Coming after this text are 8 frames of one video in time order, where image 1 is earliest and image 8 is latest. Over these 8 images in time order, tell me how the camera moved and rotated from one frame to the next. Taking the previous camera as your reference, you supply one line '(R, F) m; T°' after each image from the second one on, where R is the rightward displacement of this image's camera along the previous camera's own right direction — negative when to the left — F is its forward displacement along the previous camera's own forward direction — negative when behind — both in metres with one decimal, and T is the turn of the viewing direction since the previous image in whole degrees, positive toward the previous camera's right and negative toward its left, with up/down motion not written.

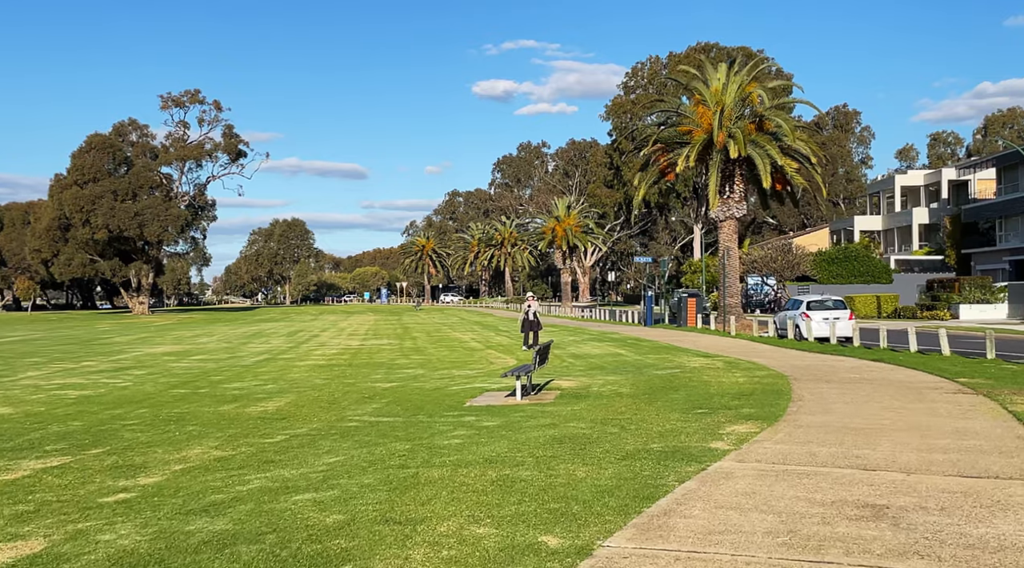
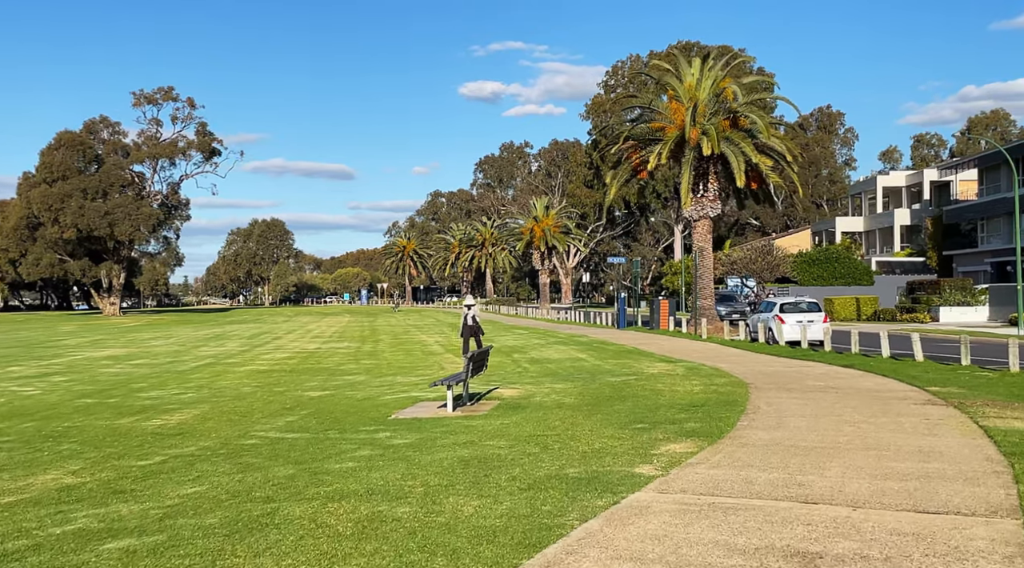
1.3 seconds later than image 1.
(+0.9, +1.3) m; +1°
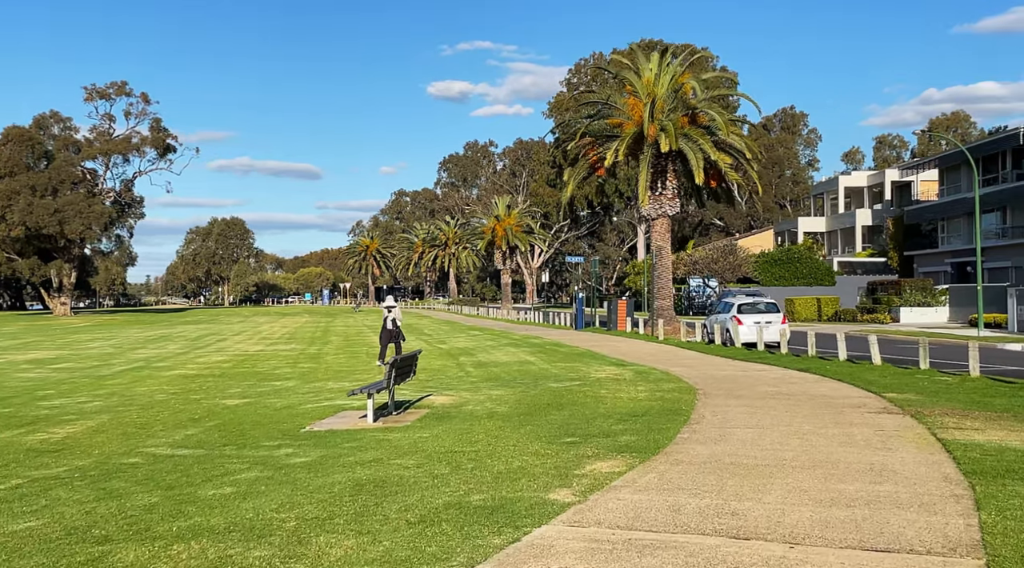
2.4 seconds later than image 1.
(+0.6, +1.1) m; +2°
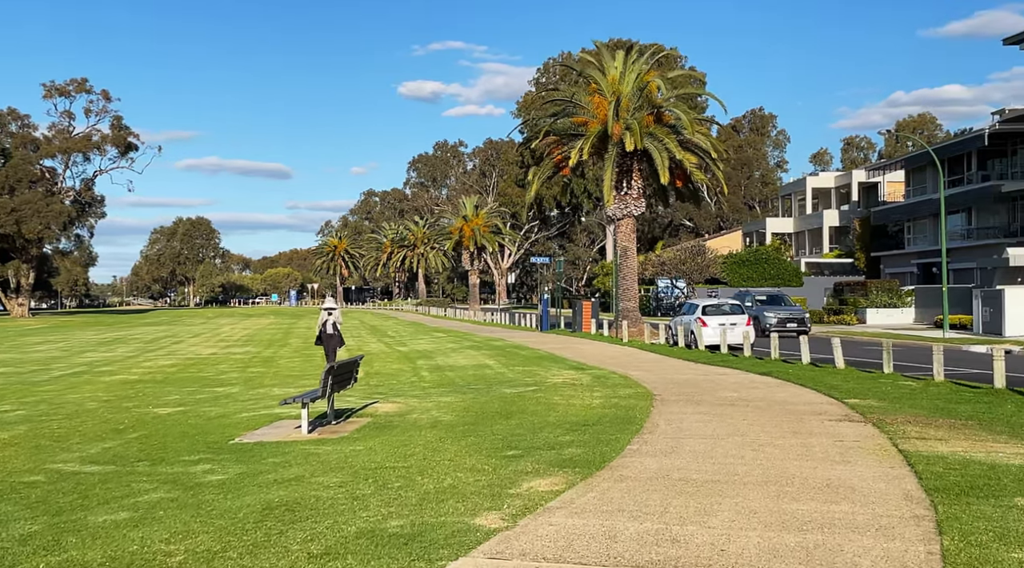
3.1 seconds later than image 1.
(+0.4, +0.7) m; +2°
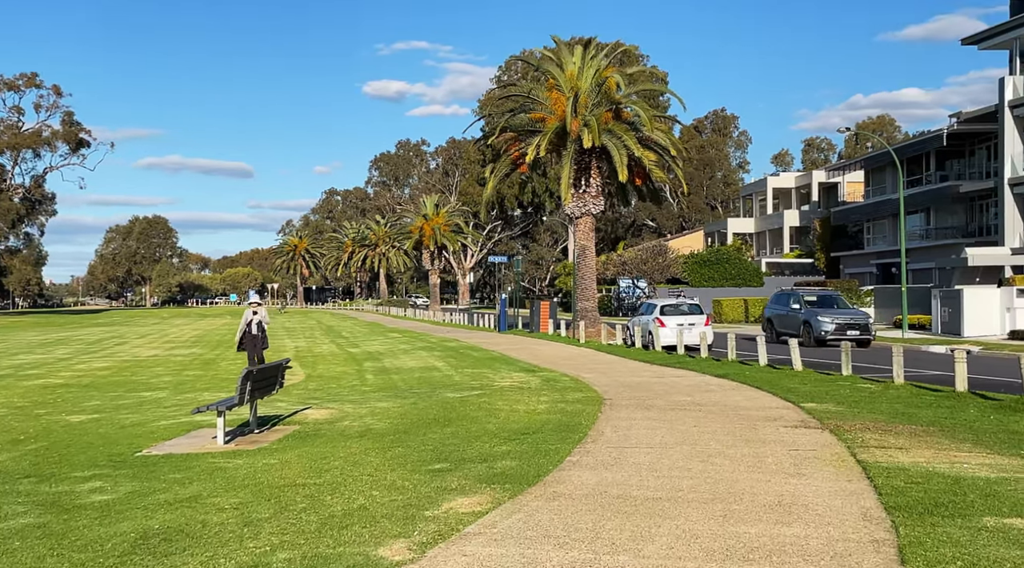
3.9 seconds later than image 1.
(+0.4, +0.8) m; +2°
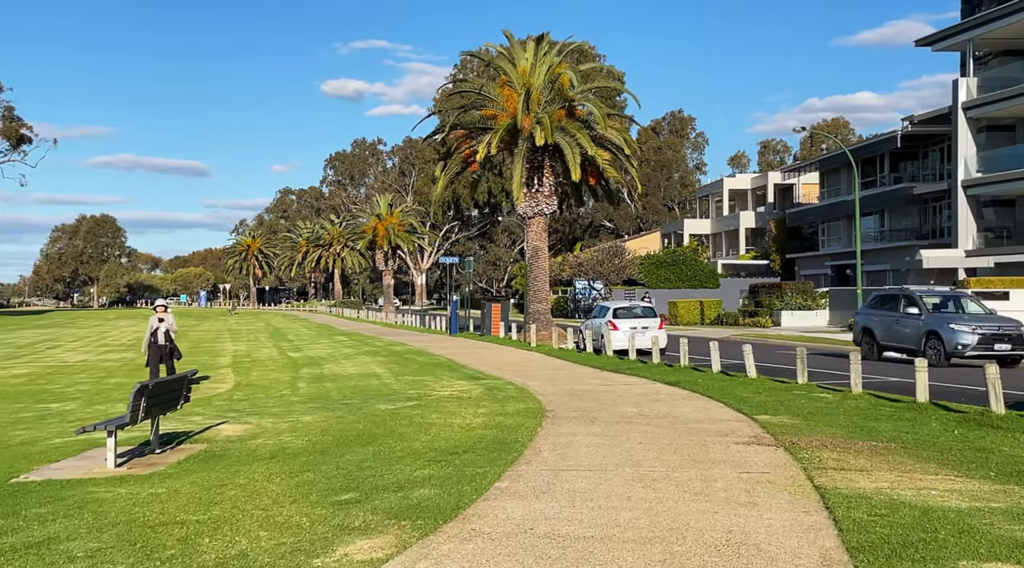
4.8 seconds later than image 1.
(+0.4, +1.0) m; +3°
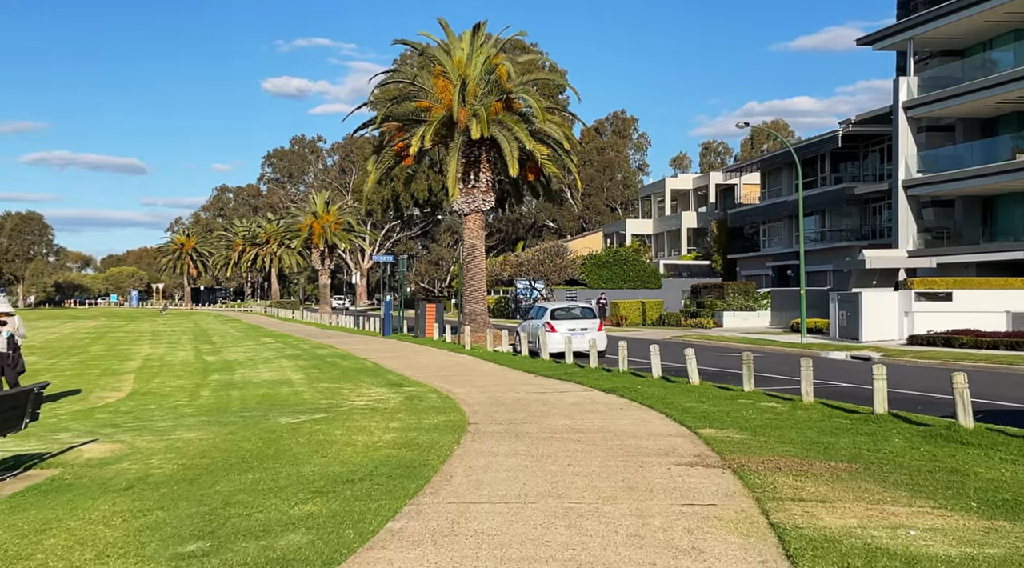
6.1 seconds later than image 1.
(+0.4, +1.5) m; +4°
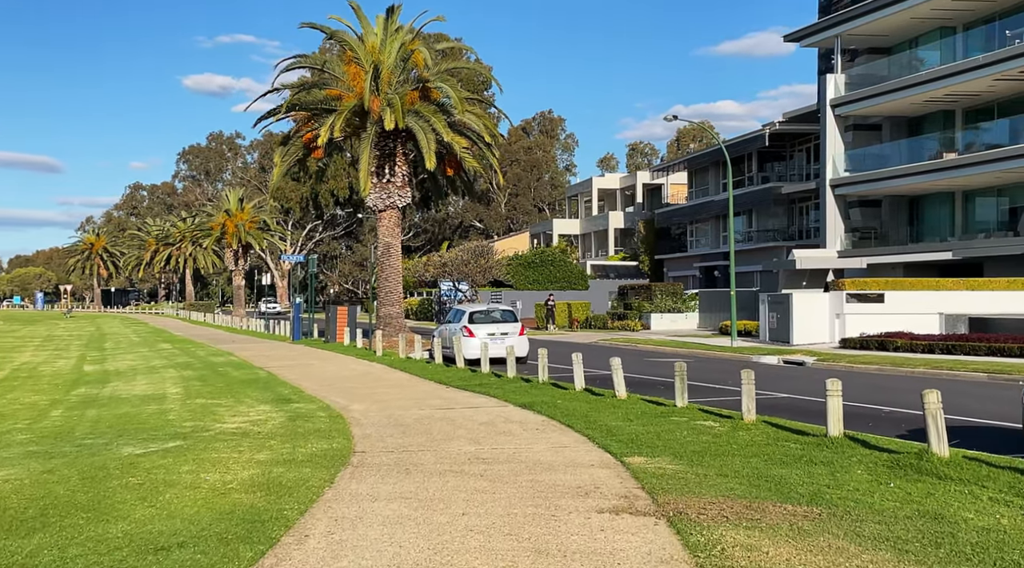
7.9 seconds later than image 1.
(+0.4, +1.9) m; +5°
